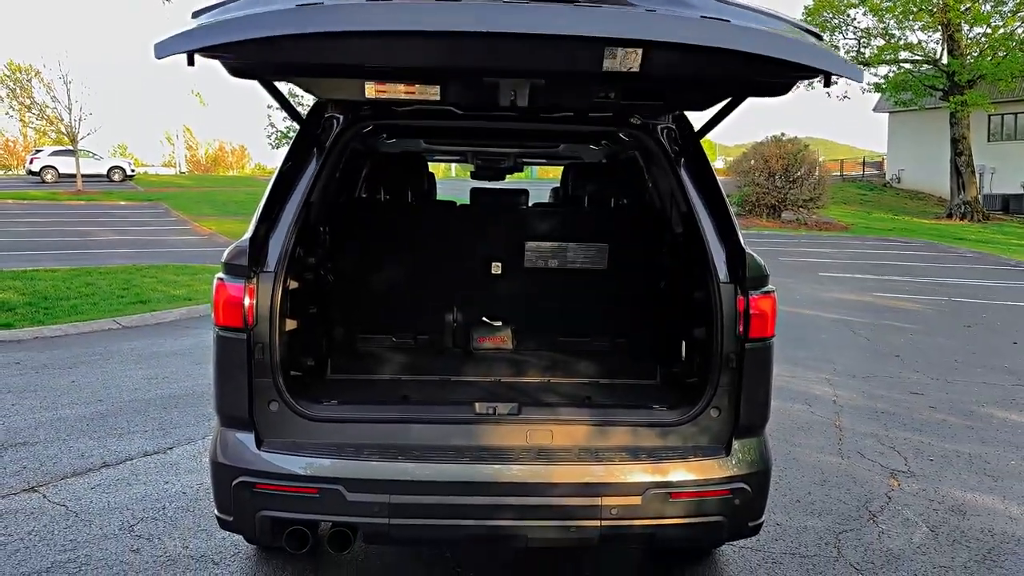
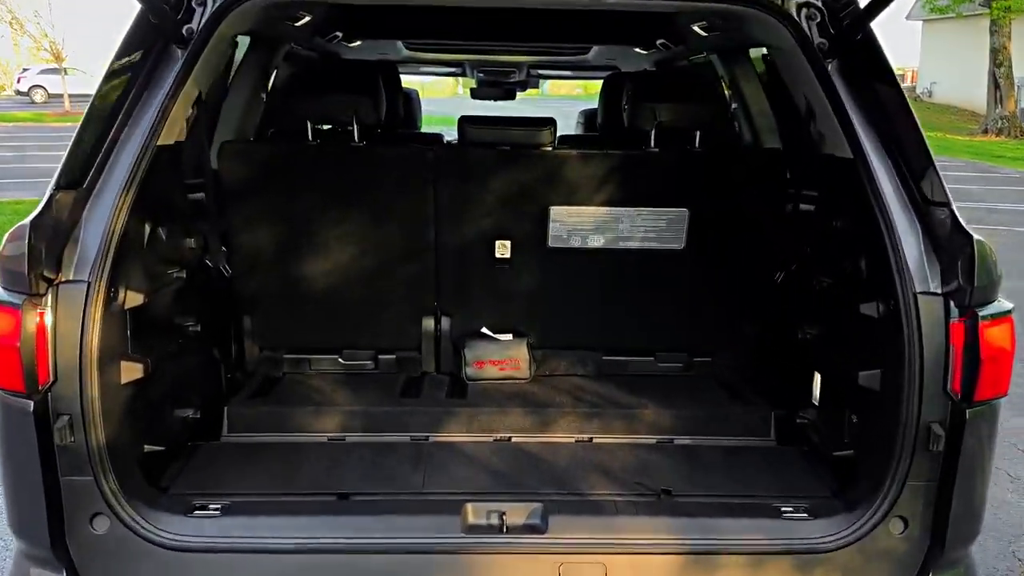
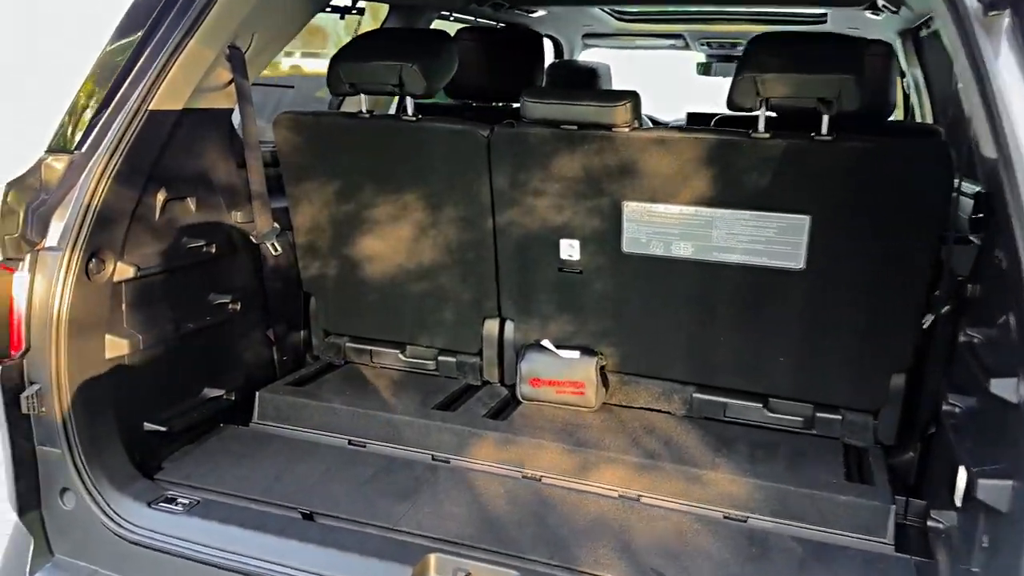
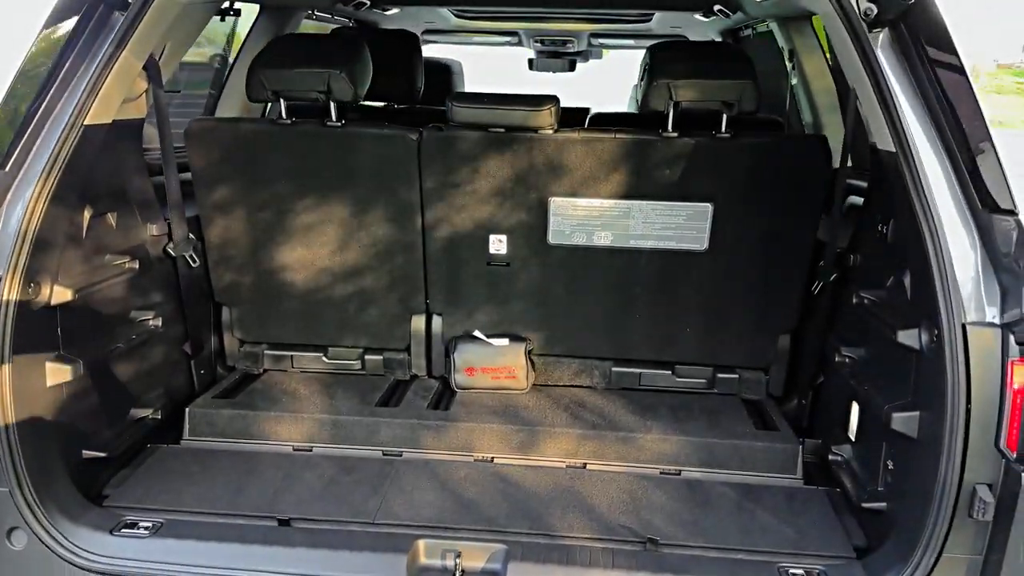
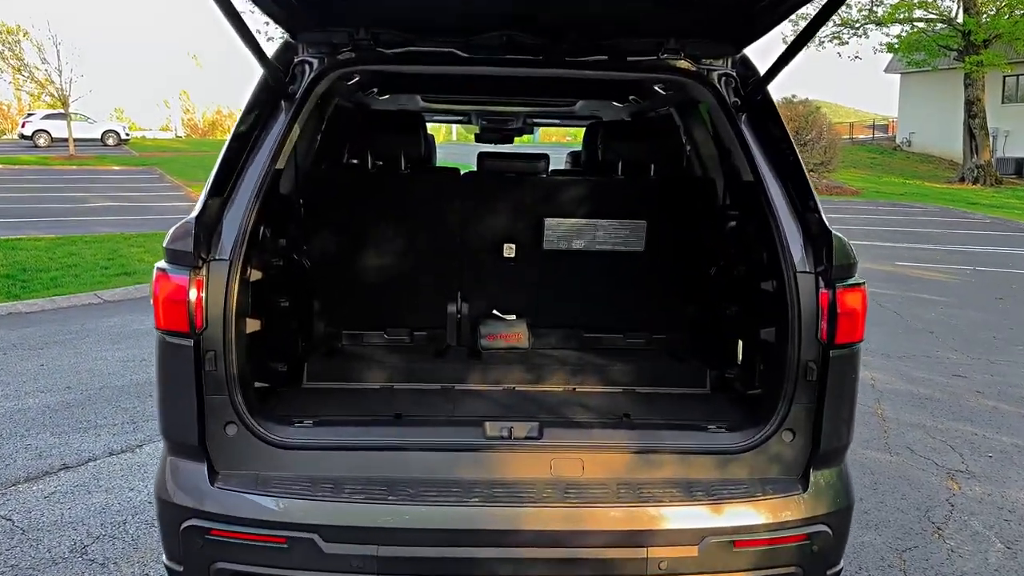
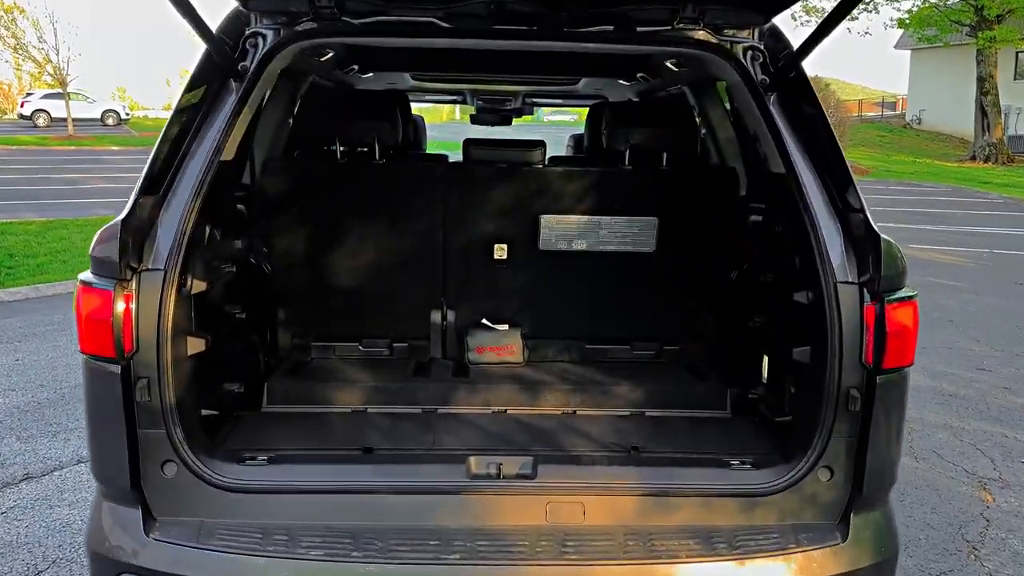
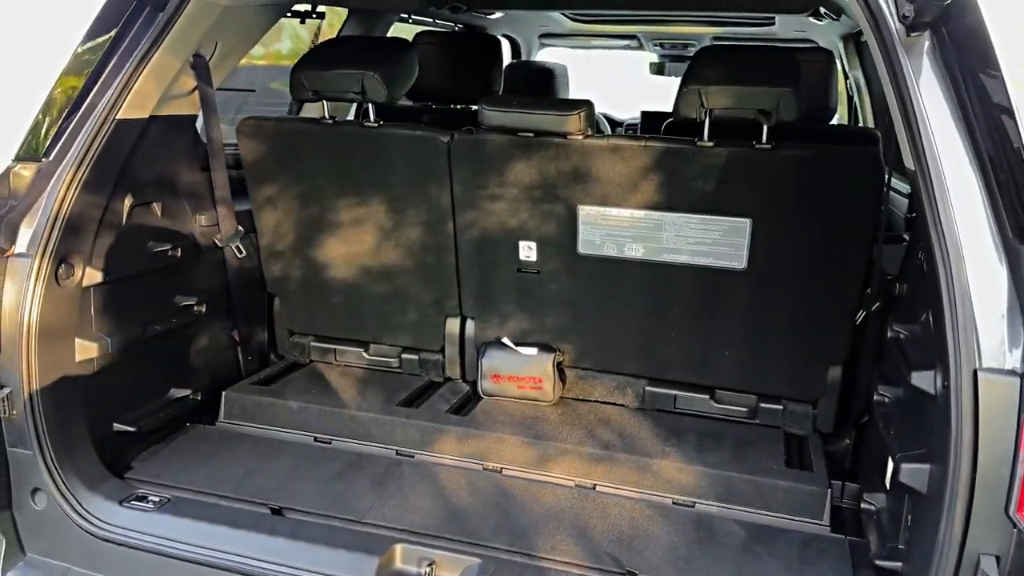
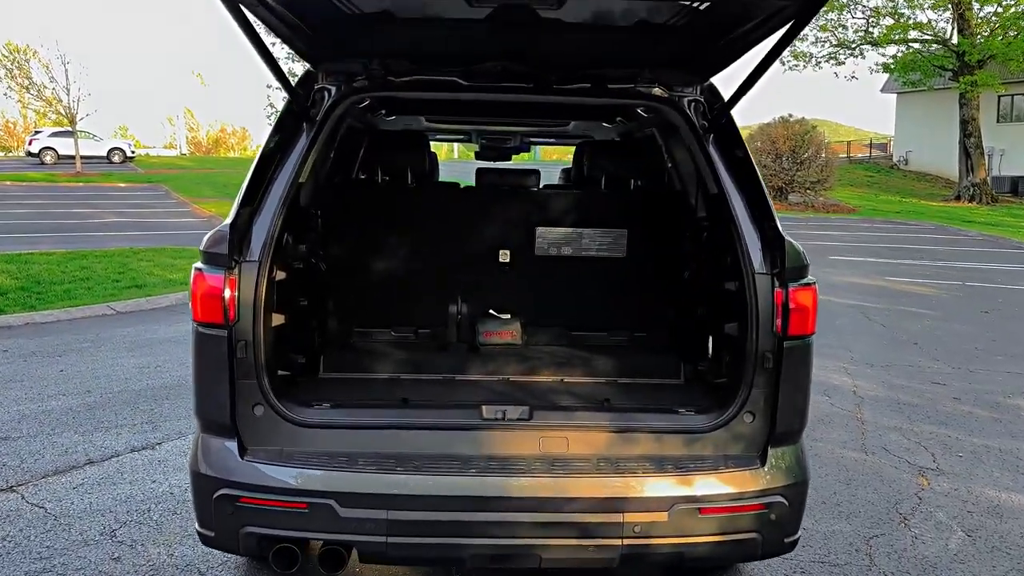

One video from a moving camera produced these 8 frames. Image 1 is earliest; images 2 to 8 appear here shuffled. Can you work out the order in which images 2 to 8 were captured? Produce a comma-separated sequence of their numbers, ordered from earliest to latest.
8, 5, 6, 2, 4, 7, 3
